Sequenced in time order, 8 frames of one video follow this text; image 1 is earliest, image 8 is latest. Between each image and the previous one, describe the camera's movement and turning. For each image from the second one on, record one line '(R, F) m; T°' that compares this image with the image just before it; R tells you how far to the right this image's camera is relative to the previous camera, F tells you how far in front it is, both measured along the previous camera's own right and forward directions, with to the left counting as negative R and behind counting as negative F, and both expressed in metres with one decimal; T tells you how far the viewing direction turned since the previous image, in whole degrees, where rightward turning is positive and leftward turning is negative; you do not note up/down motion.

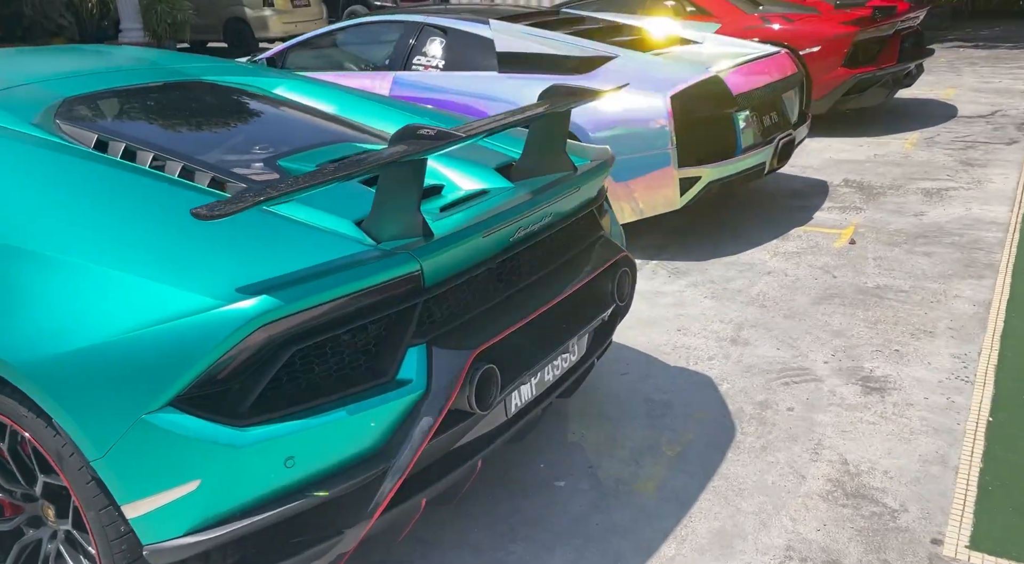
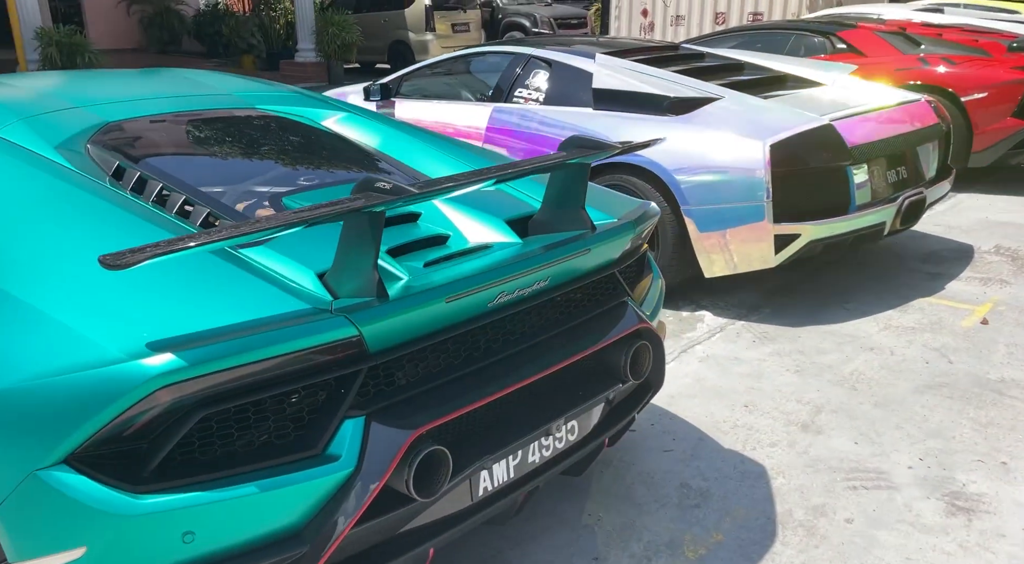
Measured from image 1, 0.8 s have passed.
(+0.4, +0.2) m; -11°
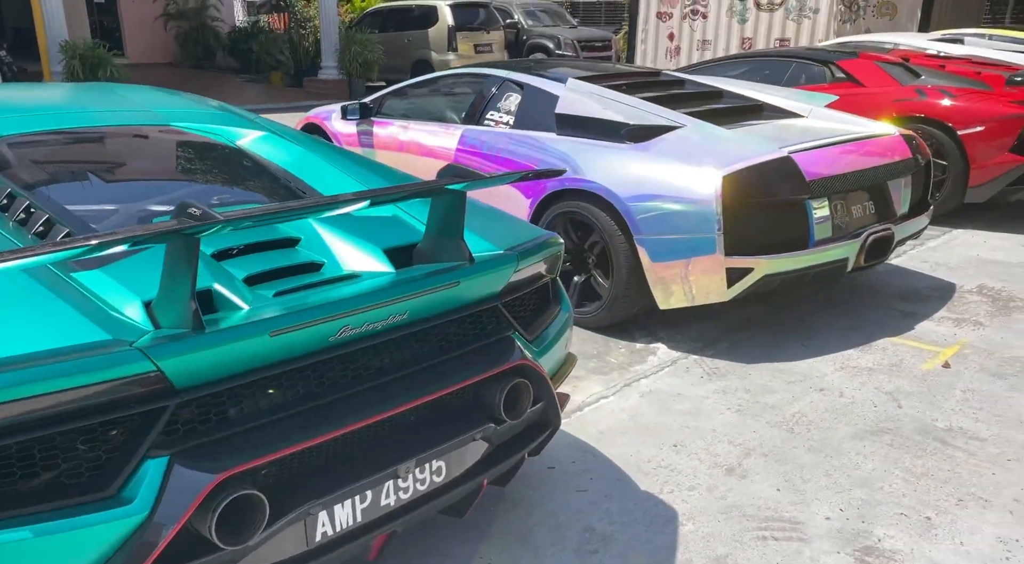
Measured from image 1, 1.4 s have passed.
(+0.4, +0.1) m; -2°
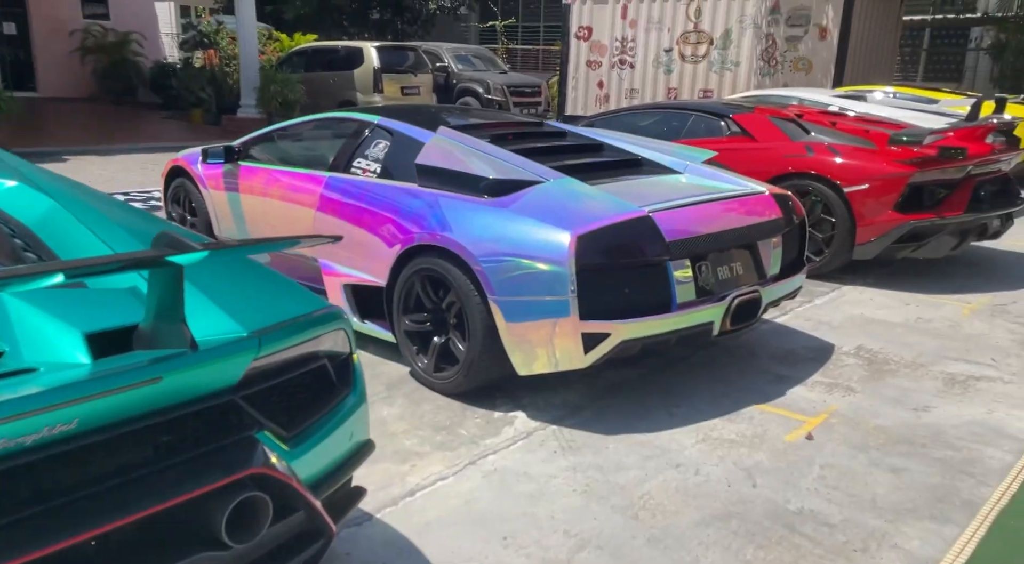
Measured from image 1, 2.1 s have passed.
(+0.5, +0.3) m; +4°
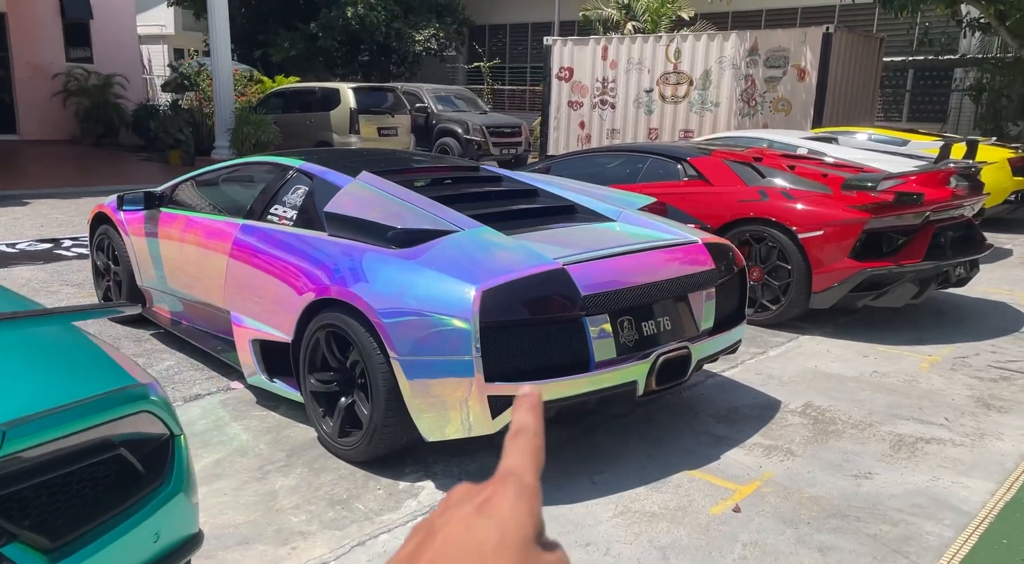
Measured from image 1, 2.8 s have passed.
(+0.4, +0.2) m; 0°
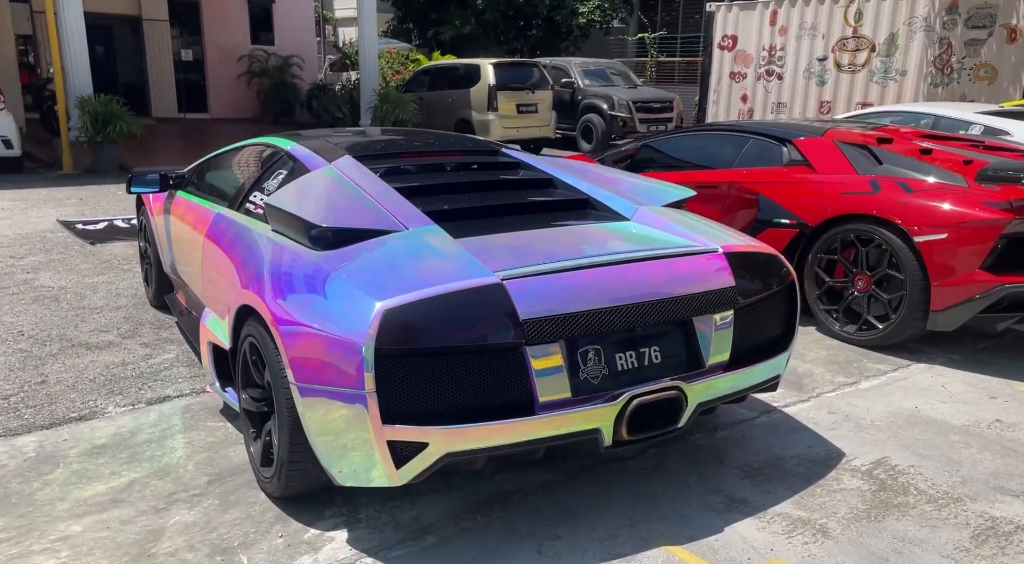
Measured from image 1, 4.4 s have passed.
(+0.9, +0.8) m; -13°
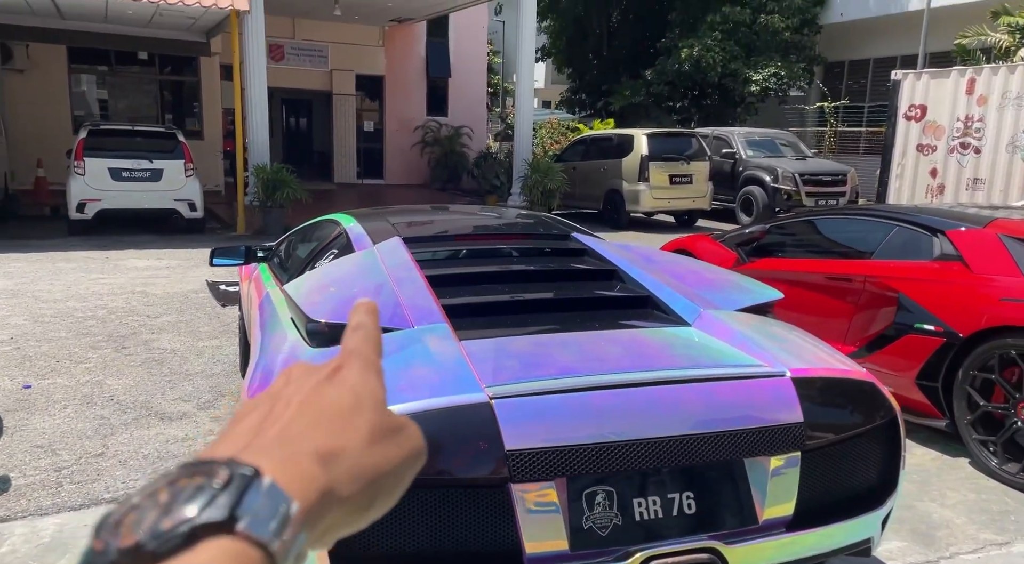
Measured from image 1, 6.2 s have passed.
(+0.5, +0.5) m; -13°
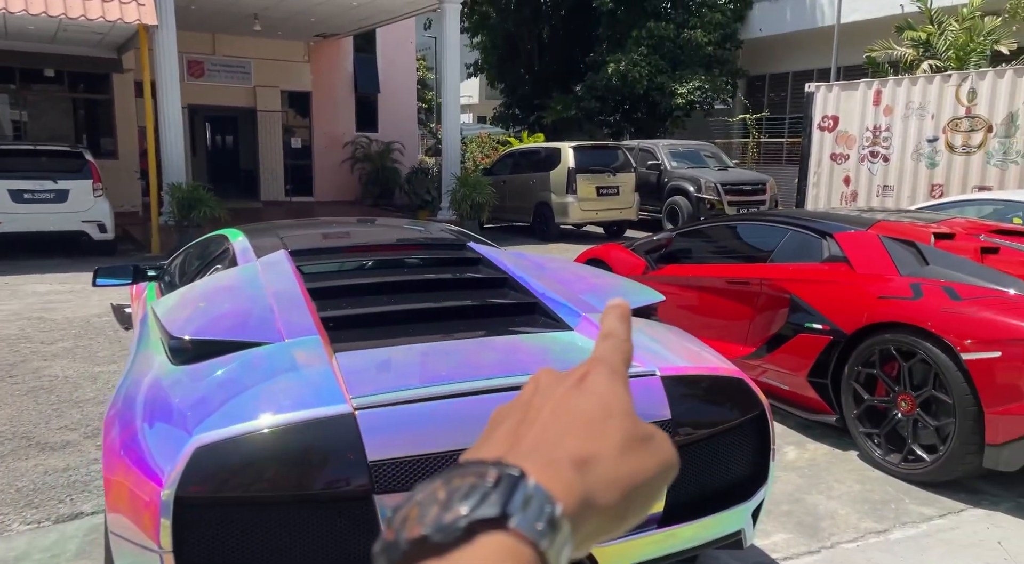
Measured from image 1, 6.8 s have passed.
(+0.2, 0.0) m; +4°
